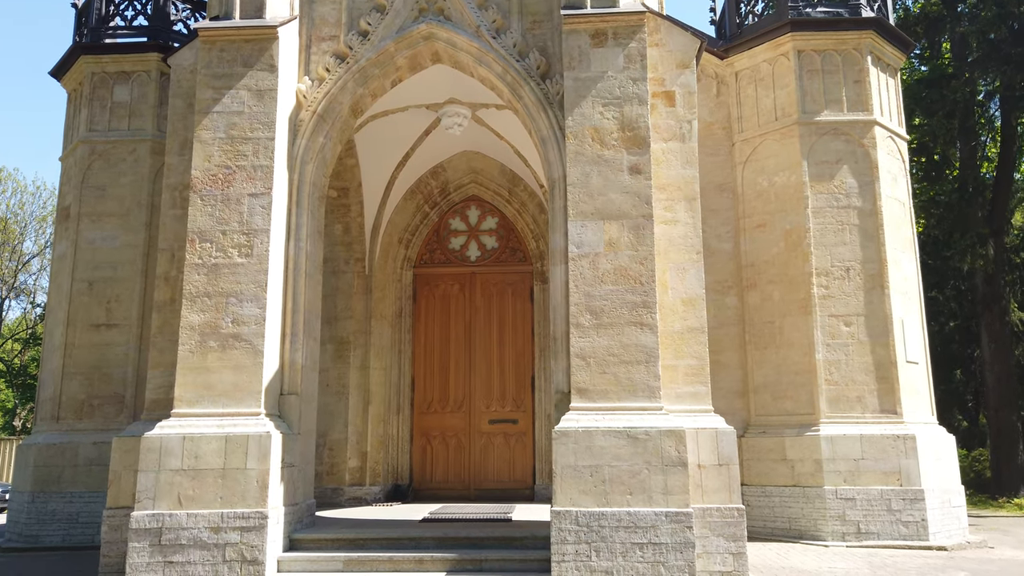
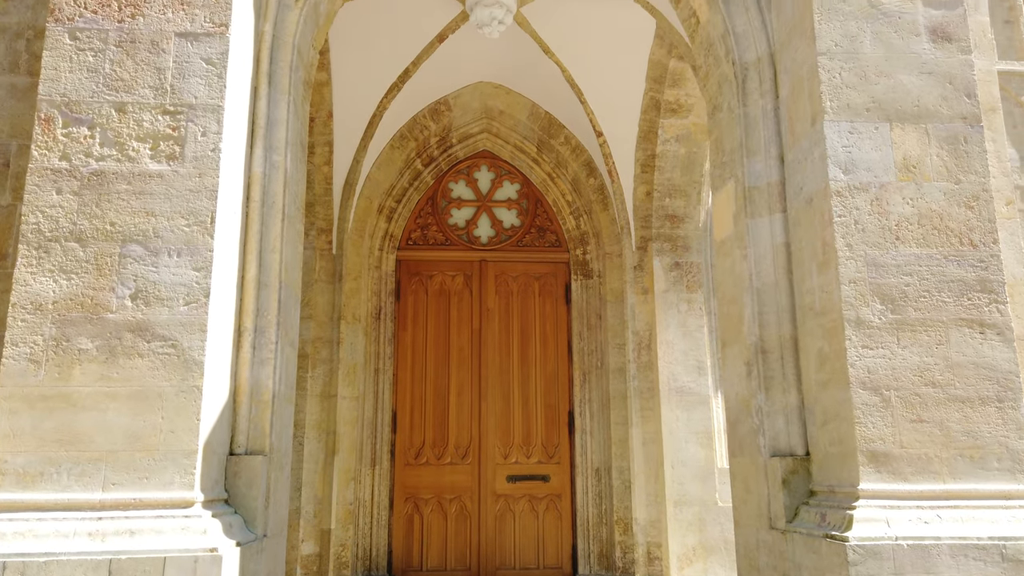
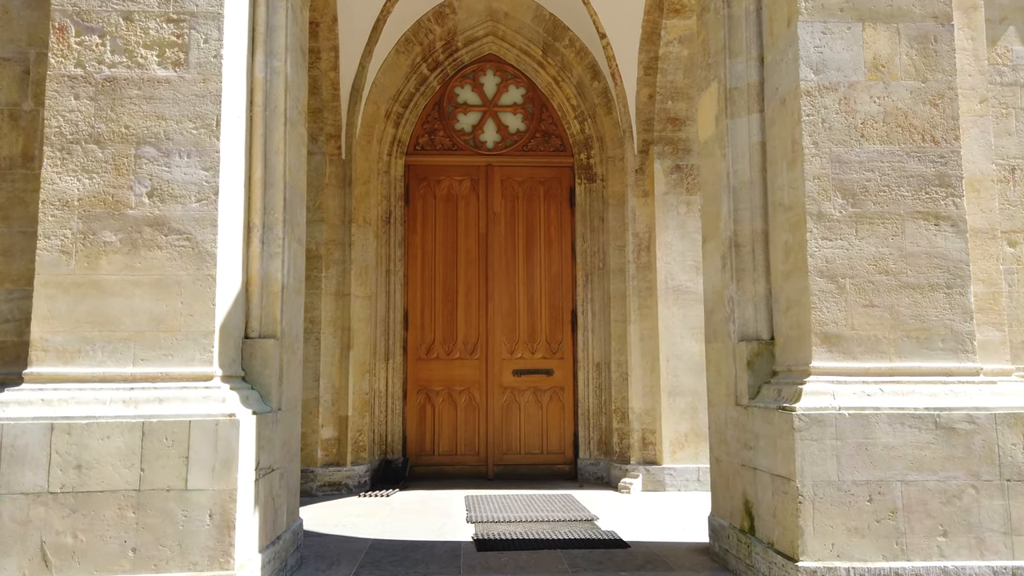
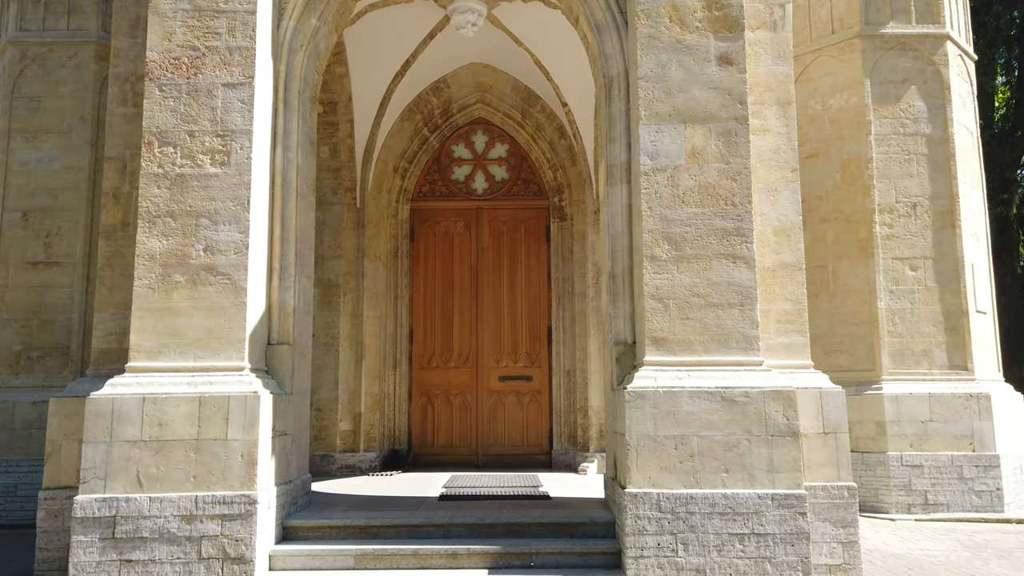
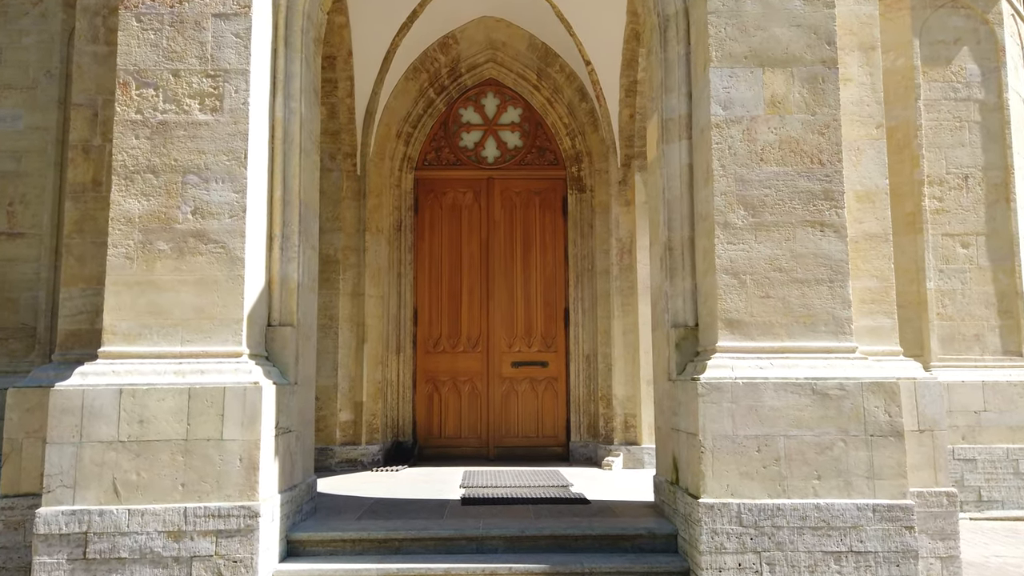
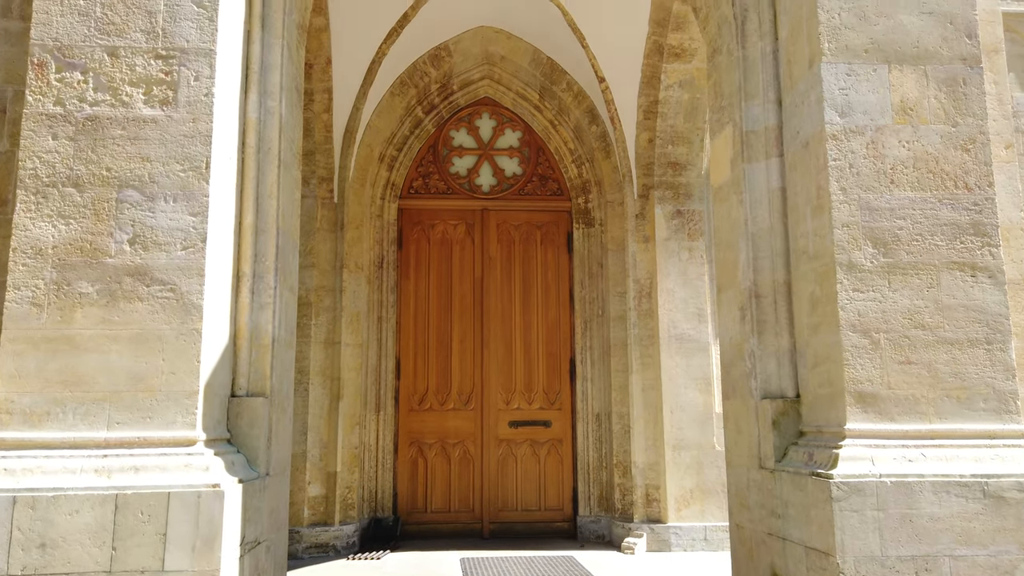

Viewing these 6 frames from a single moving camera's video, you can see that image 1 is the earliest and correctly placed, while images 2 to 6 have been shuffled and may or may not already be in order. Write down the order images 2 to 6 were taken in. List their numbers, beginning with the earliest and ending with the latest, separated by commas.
4, 5, 3, 6, 2
